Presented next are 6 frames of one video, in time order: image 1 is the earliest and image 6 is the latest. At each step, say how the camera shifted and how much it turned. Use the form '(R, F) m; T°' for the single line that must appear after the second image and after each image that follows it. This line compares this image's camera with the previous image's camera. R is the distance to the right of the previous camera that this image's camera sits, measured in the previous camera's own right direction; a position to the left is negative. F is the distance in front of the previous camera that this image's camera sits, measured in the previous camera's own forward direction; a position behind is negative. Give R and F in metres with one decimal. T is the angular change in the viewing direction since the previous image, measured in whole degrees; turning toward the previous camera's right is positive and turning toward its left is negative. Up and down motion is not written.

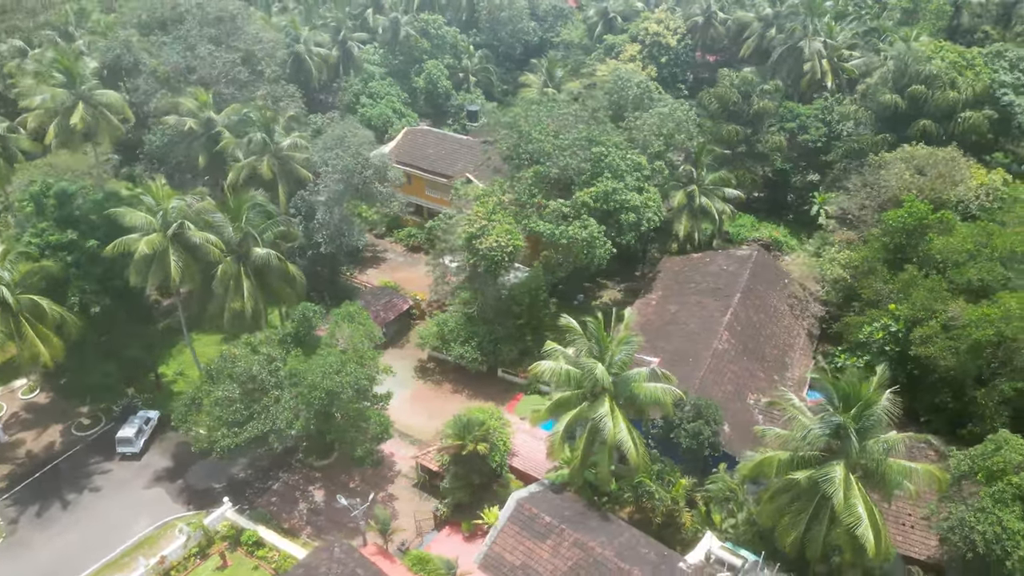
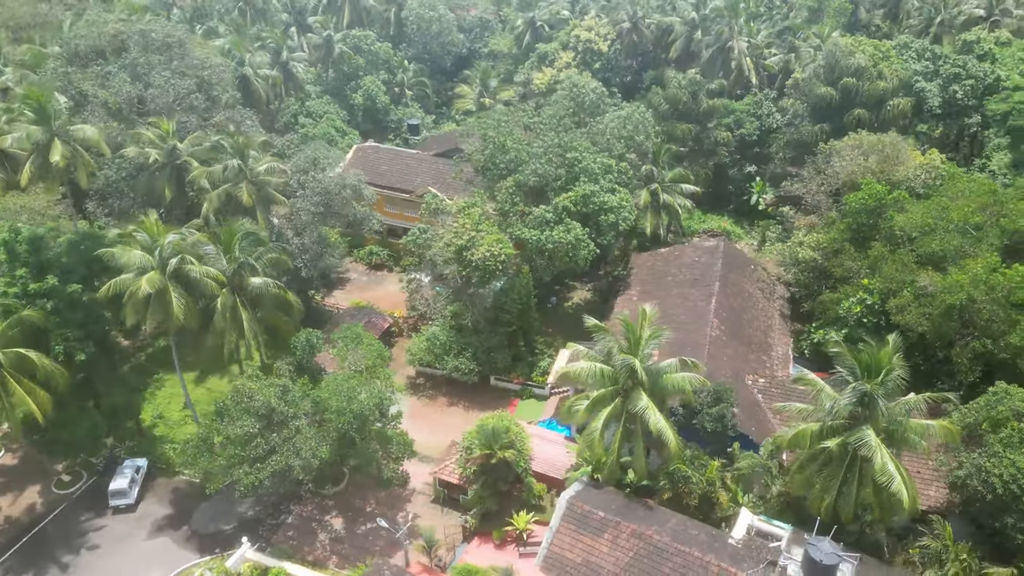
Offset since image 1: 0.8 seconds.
(-3.3, -0.2) m; +8°
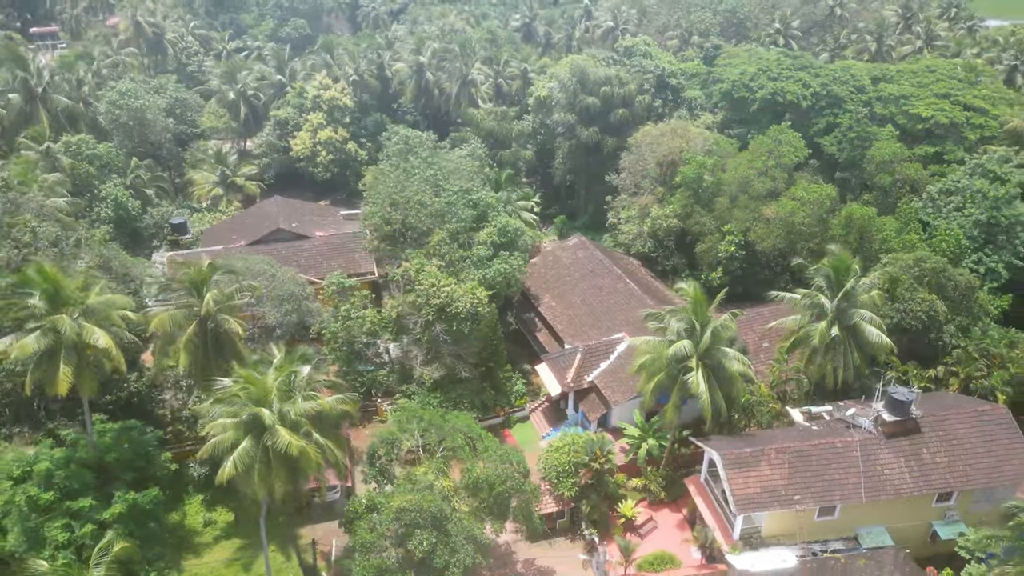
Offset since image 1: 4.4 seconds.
(-14.0, +2.4) m; +32°
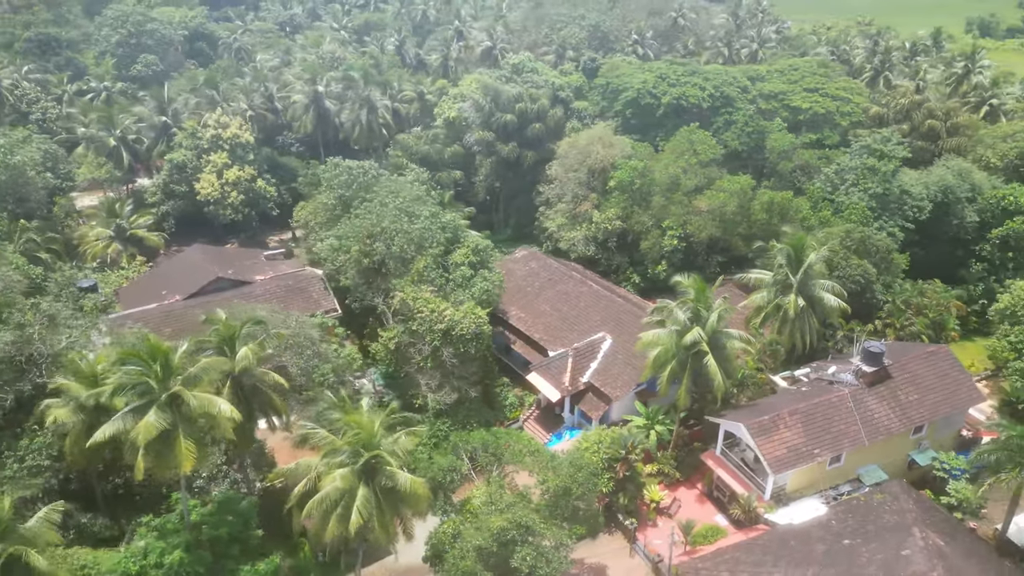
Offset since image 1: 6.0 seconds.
(-6.4, 0.0) m; +13°
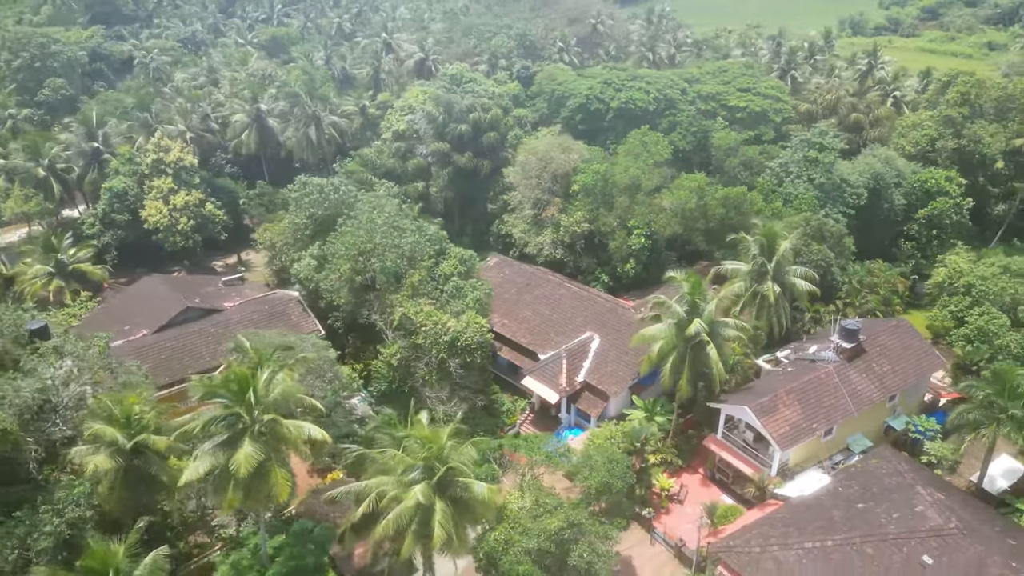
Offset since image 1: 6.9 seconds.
(-3.7, -0.1) m; +8°
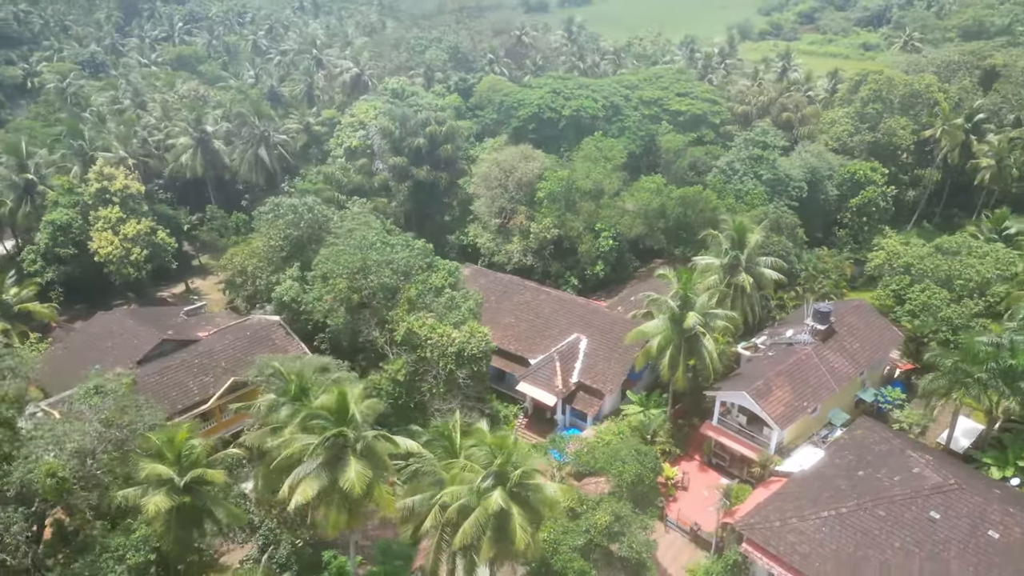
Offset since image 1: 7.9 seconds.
(-3.7, -0.3) m; +8°
